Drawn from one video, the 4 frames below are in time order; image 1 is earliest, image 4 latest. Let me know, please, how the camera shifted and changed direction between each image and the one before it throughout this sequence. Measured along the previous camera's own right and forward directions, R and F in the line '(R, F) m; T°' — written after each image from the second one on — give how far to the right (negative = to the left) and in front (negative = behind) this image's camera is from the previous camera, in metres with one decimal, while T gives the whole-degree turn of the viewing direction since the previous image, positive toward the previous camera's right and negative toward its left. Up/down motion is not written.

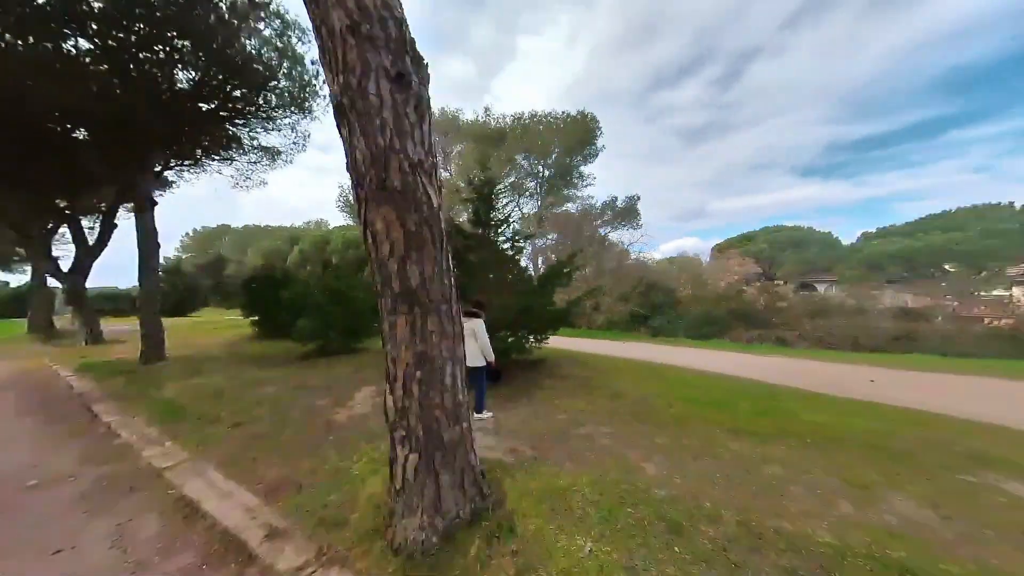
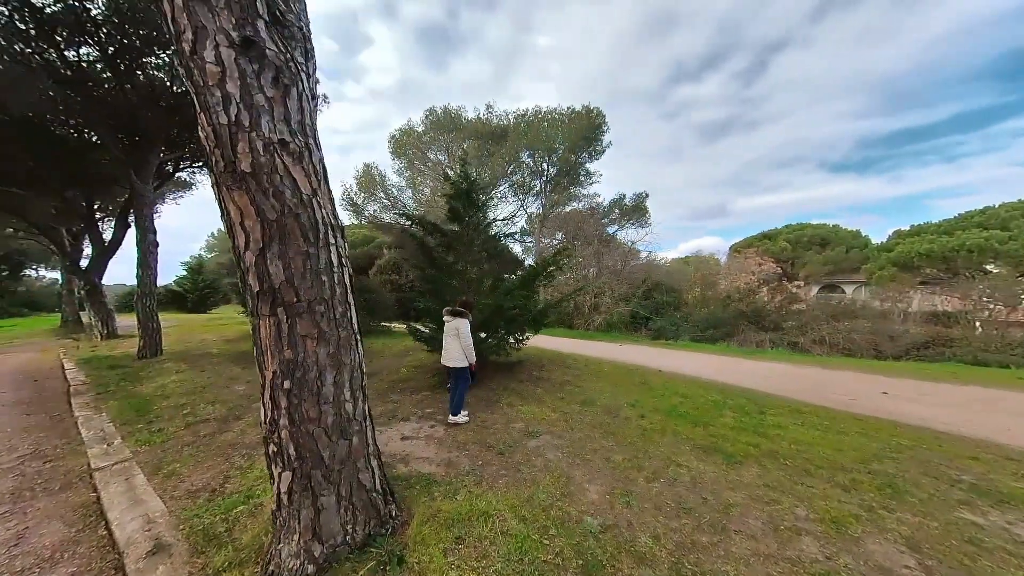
(+0.9, +0.3) m; -3°
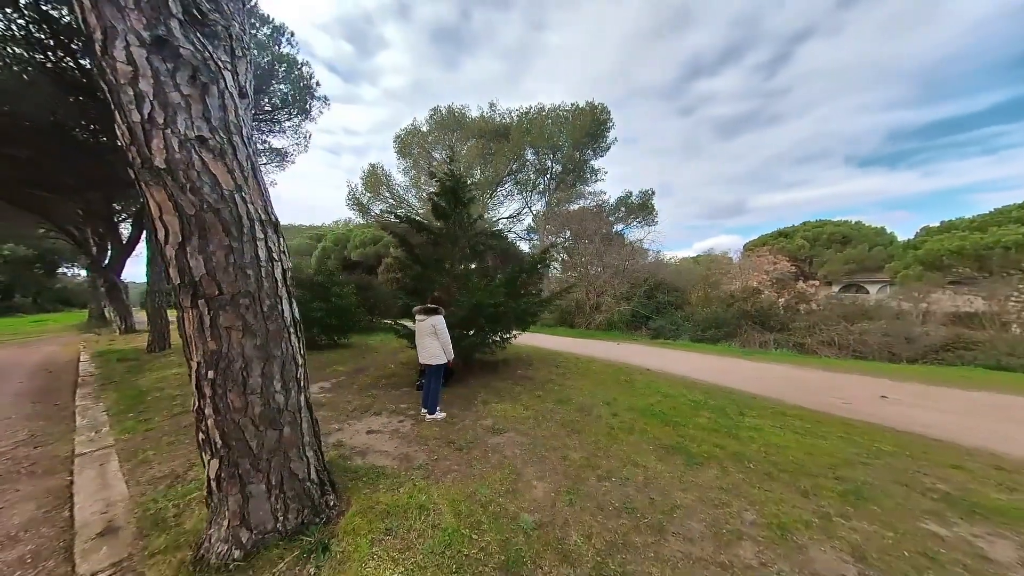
(+0.6, 0.0) m; -2°
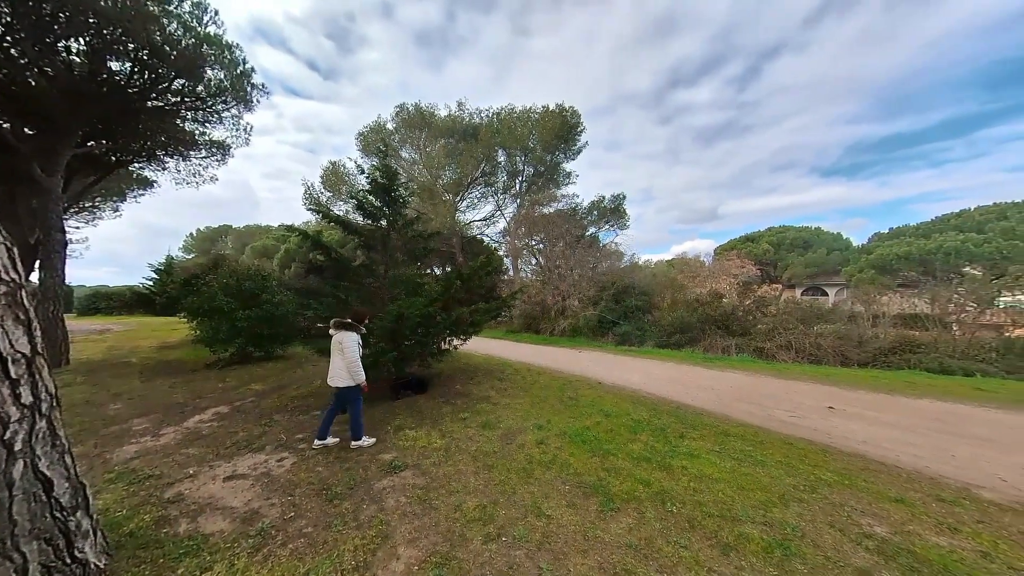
(+1.0, +0.5) m; +3°
